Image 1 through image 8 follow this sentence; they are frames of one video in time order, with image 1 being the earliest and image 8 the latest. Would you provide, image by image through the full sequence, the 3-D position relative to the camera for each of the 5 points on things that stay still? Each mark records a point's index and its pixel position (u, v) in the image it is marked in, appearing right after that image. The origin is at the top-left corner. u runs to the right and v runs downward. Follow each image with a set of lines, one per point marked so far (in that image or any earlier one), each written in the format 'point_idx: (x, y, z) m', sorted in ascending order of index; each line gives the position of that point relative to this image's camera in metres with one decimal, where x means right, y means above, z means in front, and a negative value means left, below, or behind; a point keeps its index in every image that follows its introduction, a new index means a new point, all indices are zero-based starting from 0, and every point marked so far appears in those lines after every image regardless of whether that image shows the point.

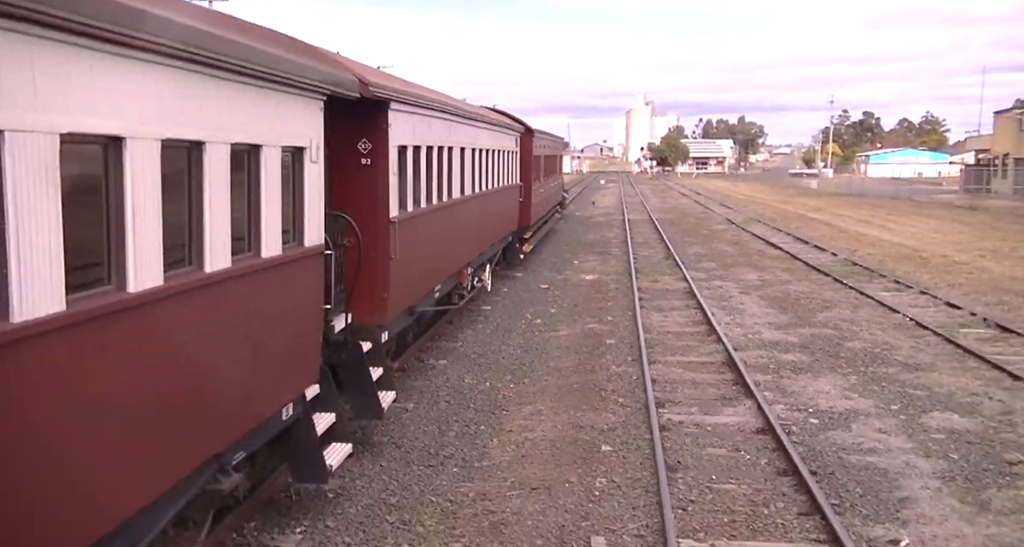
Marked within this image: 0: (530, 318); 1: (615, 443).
0: (+0.3, -0.7, +13.5) m
1: (+0.9, -1.4, +7.7) m
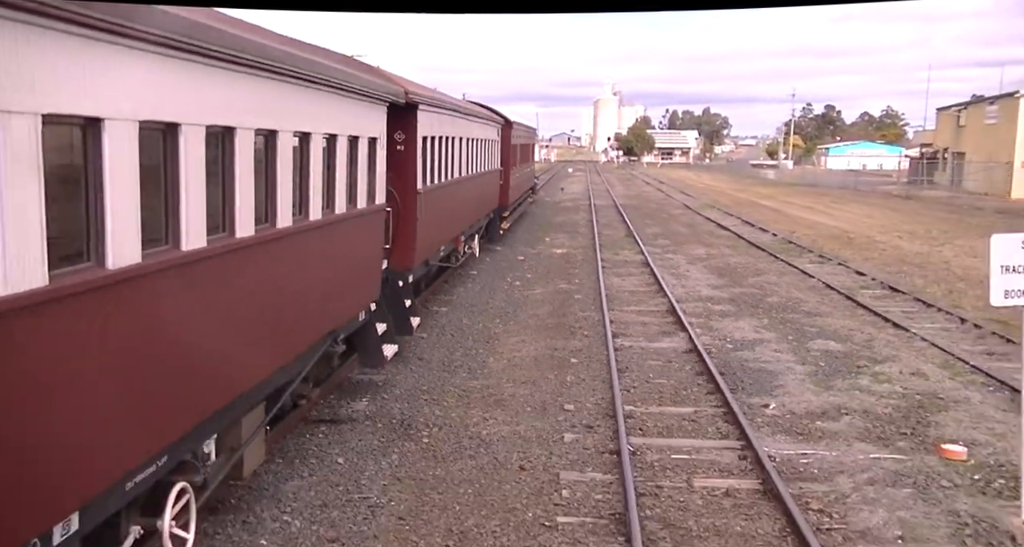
0: (0.0, -0.1, +16.3) m
1: (+0.8, -0.9, +10.5) m
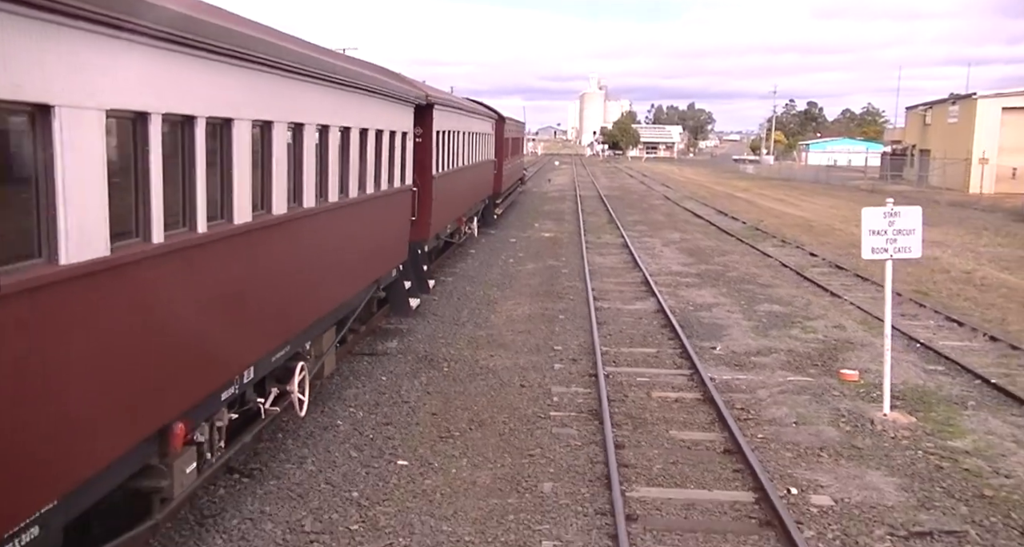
0: (-0.1, +0.3, +18.5) m
1: (+0.8, -0.6, +12.7) m
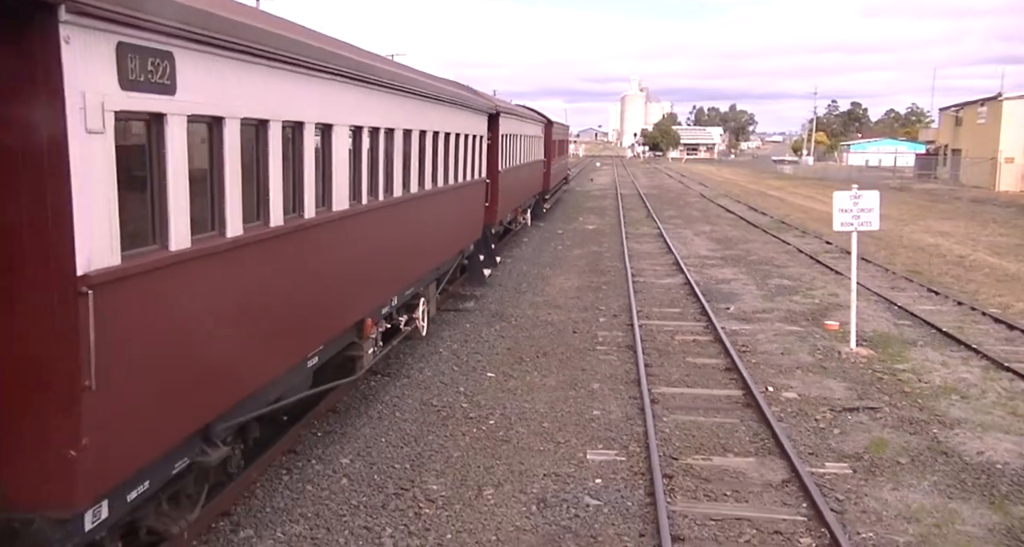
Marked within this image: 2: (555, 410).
0: (+1.0, +0.7, +21.2) m
1: (+1.6, -0.2, +15.4) m
2: (+0.4, -1.2, +8.3) m
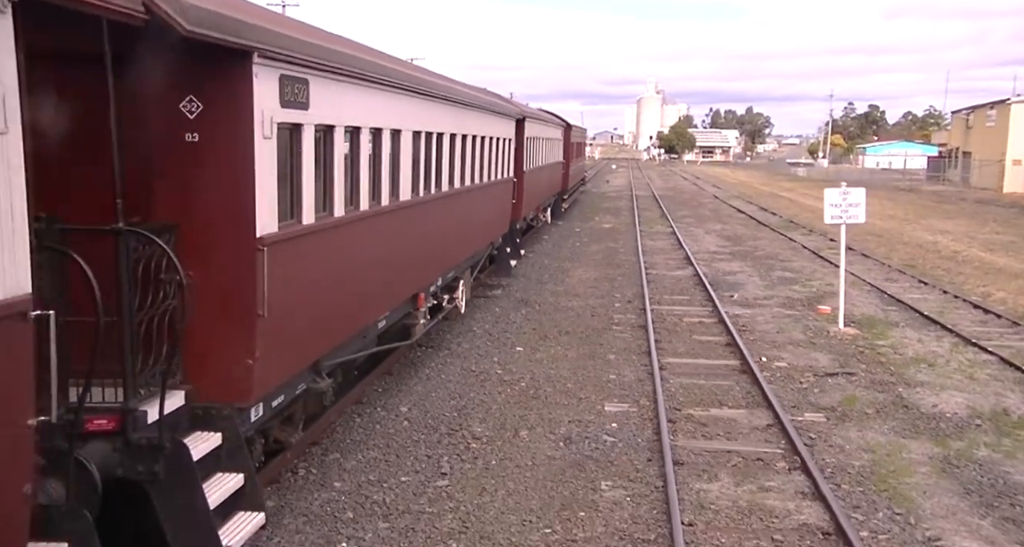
0: (+1.5, +0.8, +22.6) m
1: (+2.1, 0.0, +16.8) m
2: (+0.7, -1.1, +9.7) m
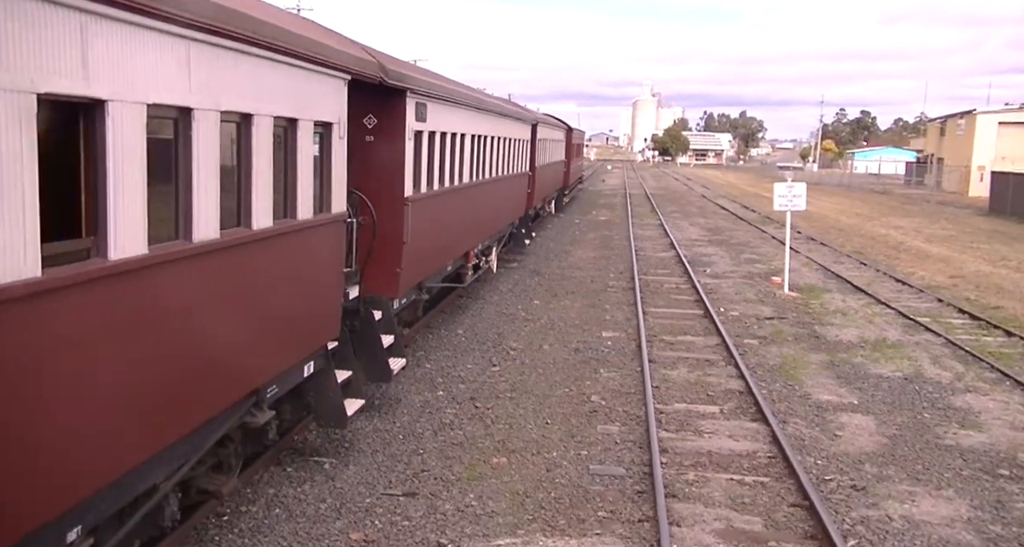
0: (+1.8, +1.3, +26.0) m
1: (+2.3, +0.4, +20.1) m
2: (+1.0, -0.6, +13.0) m
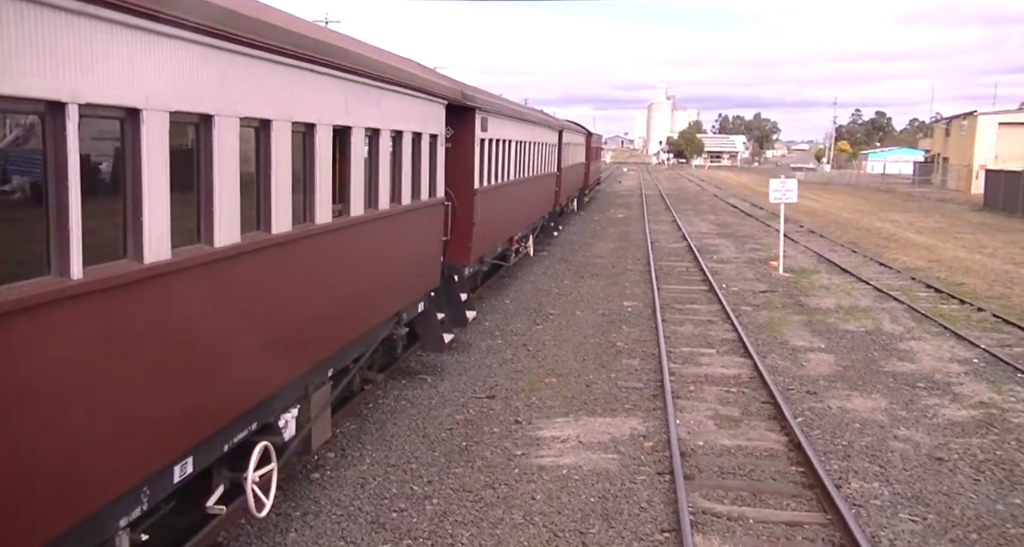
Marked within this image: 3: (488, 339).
0: (+2.6, +1.5, +28.5) m
1: (+3.1, +0.7, +22.6) m
2: (+1.6, -0.3, +15.5) m
3: (-0.3, -0.8, +11.0) m
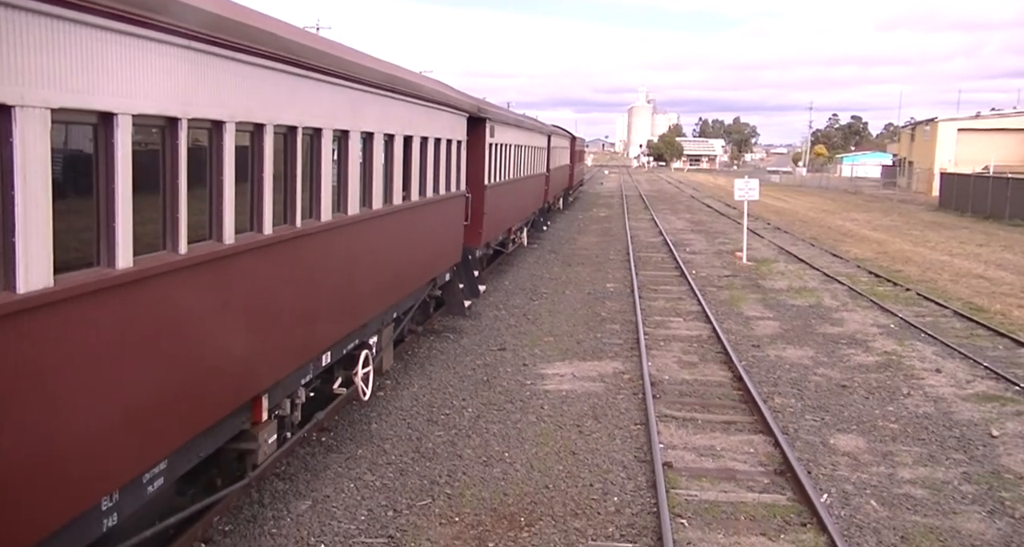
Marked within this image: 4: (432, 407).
0: (+2.3, +1.7, +30.8) m
1: (+2.9, +0.9, +24.9) m
2: (+1.5, -0.1, +17.8) m
3: (-0.3, -0.5, +13.3) m
4: (-0.7, -1.2, +8.3) m
